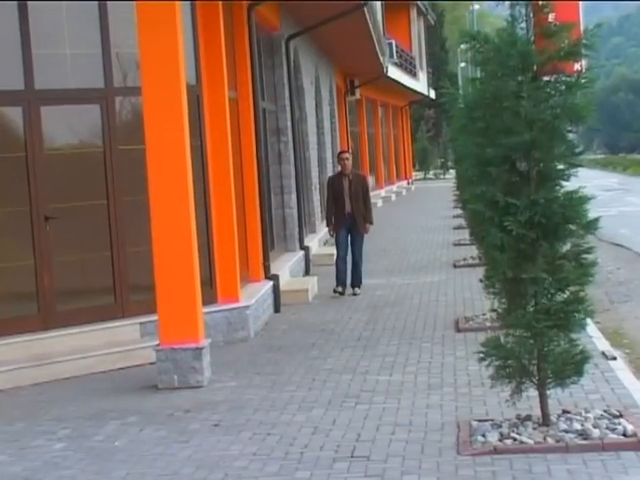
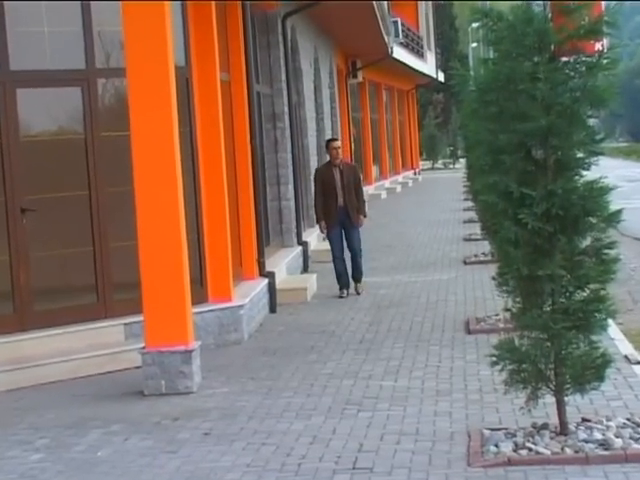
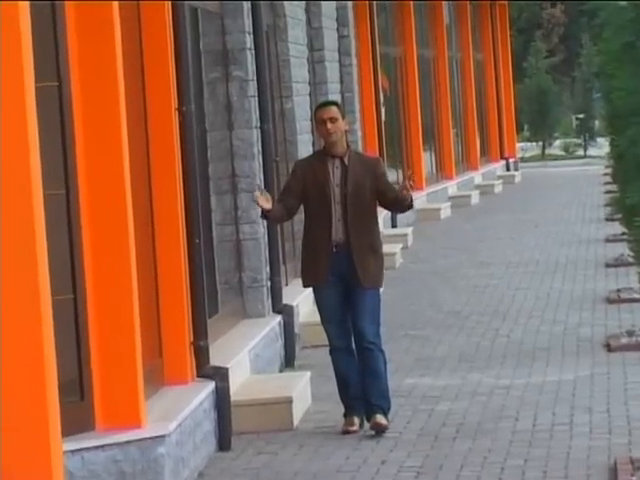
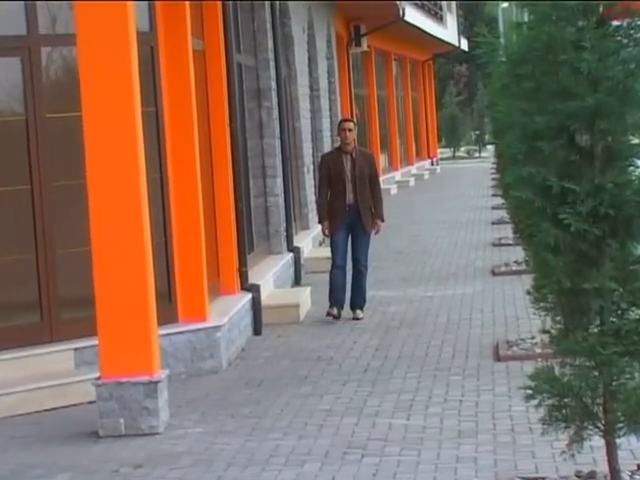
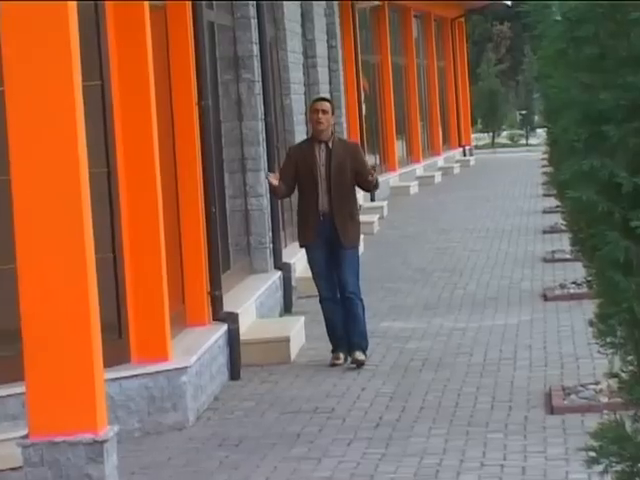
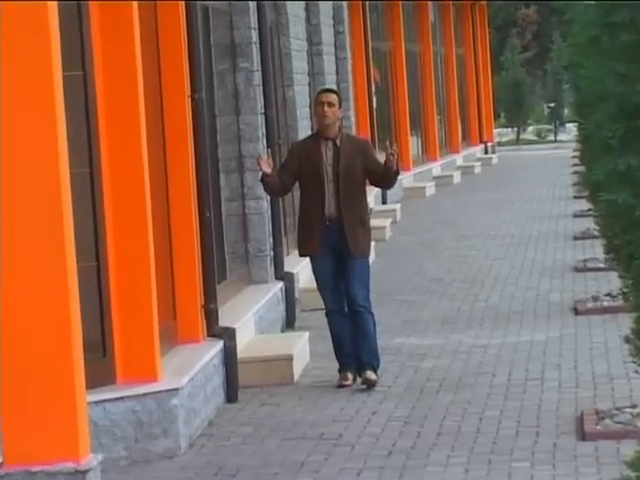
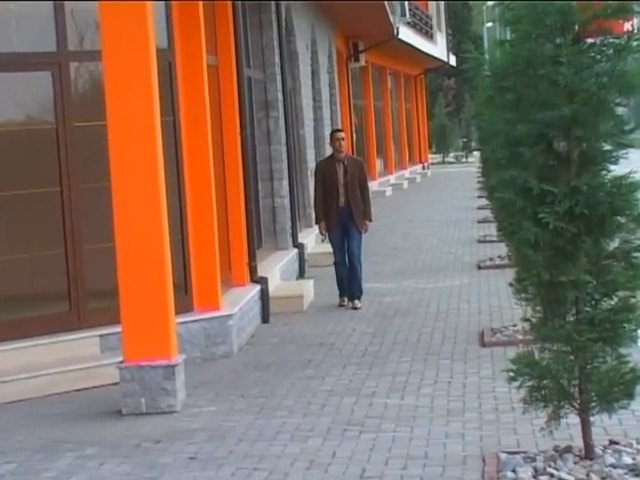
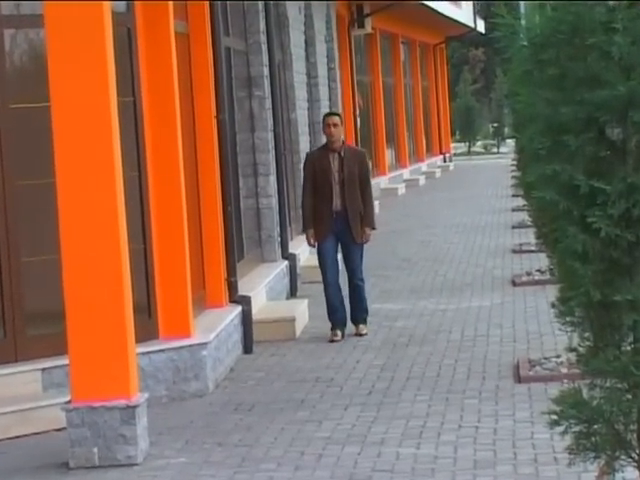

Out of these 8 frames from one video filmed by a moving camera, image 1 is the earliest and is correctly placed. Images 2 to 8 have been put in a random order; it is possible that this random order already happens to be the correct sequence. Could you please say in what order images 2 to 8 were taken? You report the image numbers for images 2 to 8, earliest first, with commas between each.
2, 7, 4, 8, 5, 6, 3
